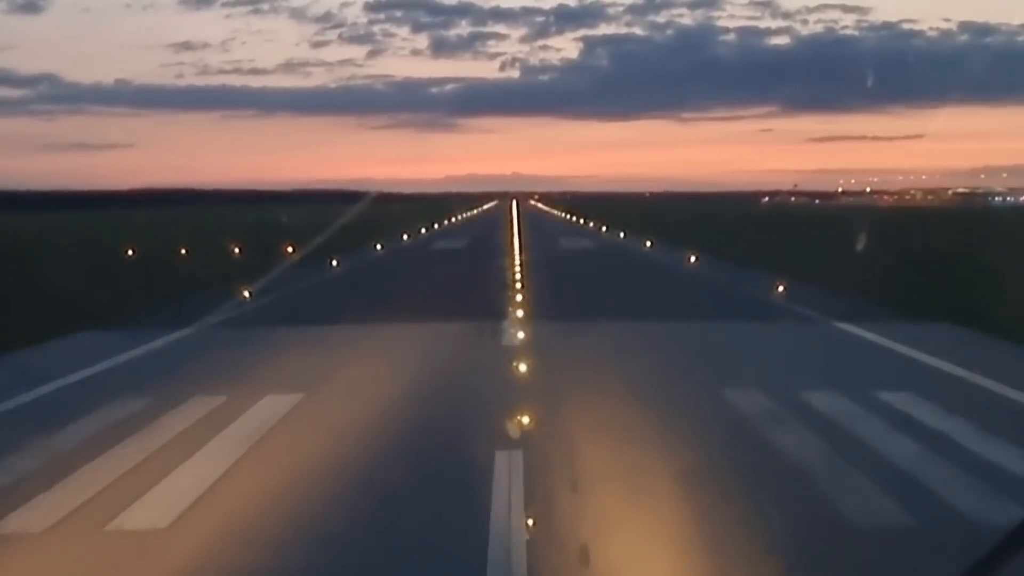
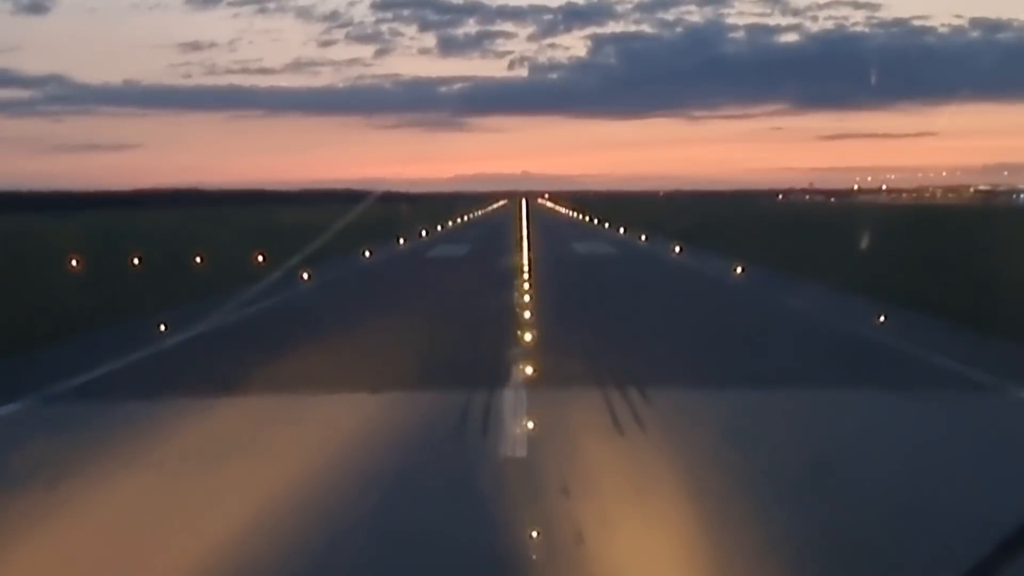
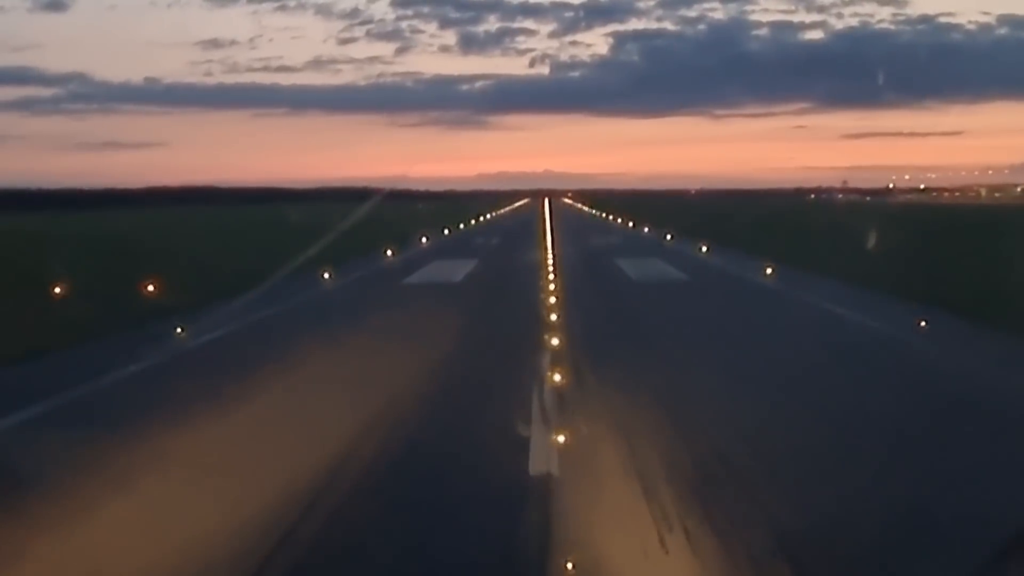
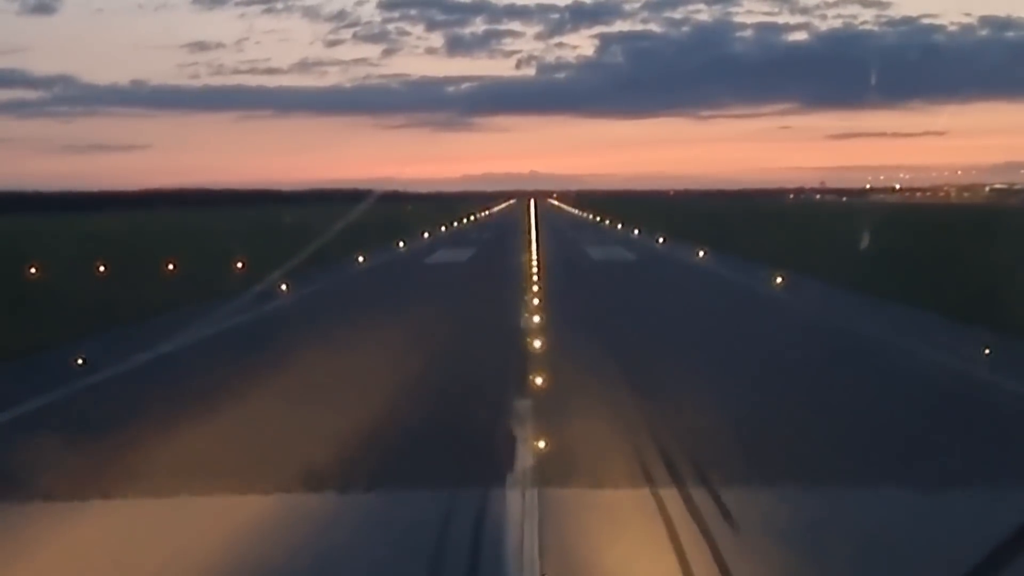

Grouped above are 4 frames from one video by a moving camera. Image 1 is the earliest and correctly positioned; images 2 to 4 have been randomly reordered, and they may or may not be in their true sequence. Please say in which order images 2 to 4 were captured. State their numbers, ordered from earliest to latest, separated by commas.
2, 4, 3
